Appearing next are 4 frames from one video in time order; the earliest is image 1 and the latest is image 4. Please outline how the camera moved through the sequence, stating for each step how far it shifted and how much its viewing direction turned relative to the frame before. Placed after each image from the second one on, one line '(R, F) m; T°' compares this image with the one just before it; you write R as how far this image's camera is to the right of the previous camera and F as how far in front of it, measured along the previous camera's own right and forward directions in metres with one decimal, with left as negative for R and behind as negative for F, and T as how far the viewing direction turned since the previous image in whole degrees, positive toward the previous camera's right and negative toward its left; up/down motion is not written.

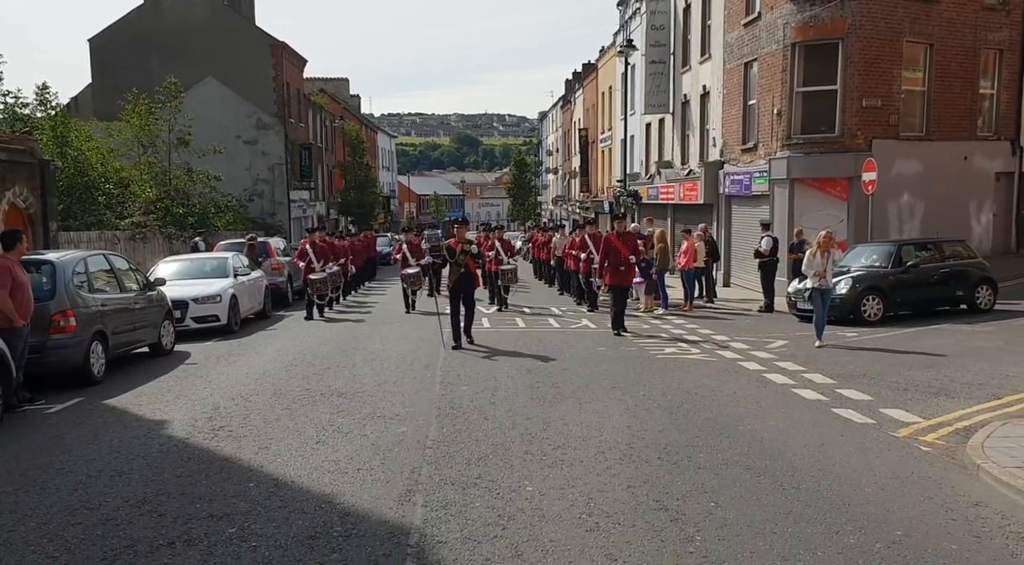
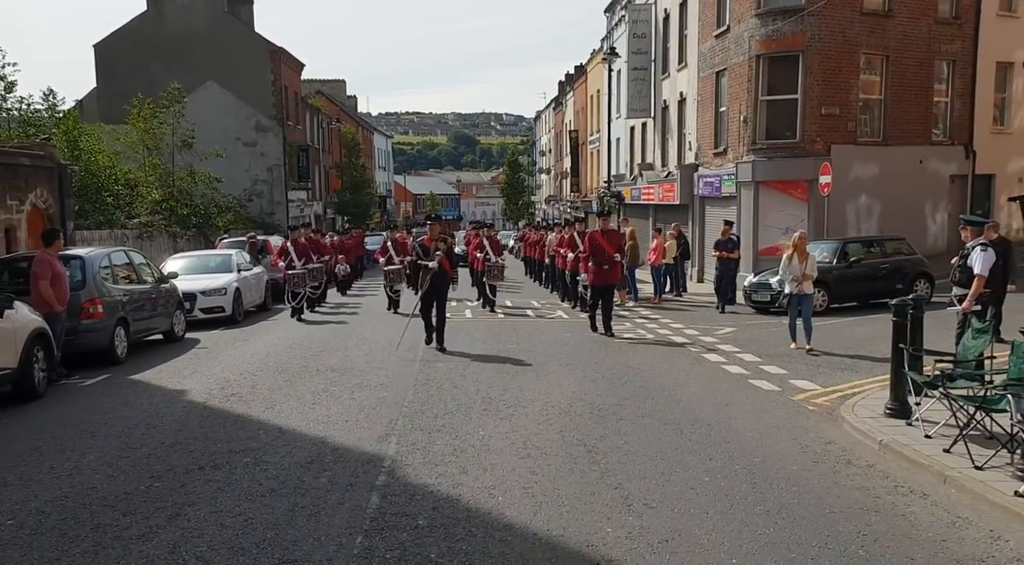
(+0.3, -1.4) m; 0°
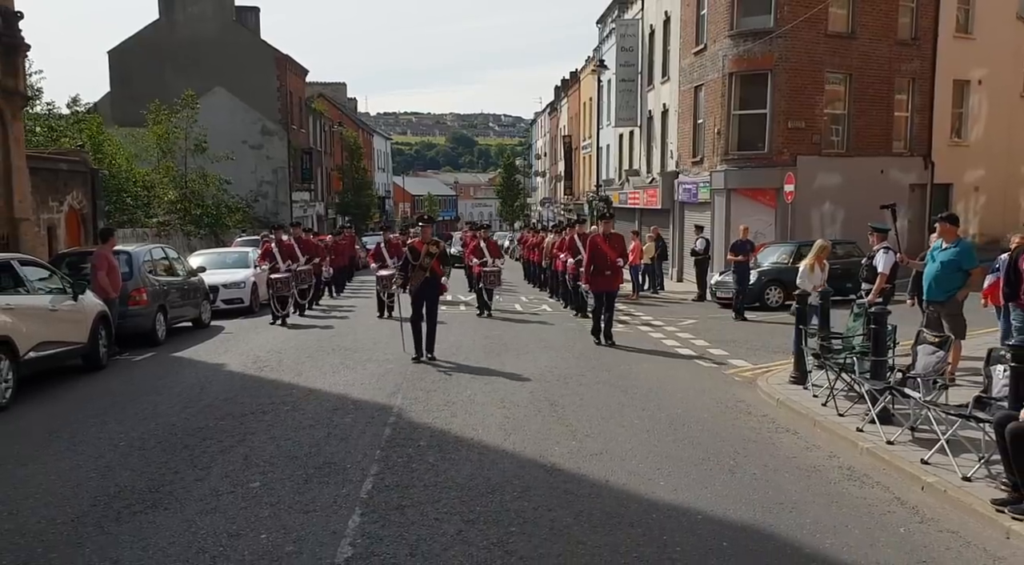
(+0.2, -1.8) m; 0°
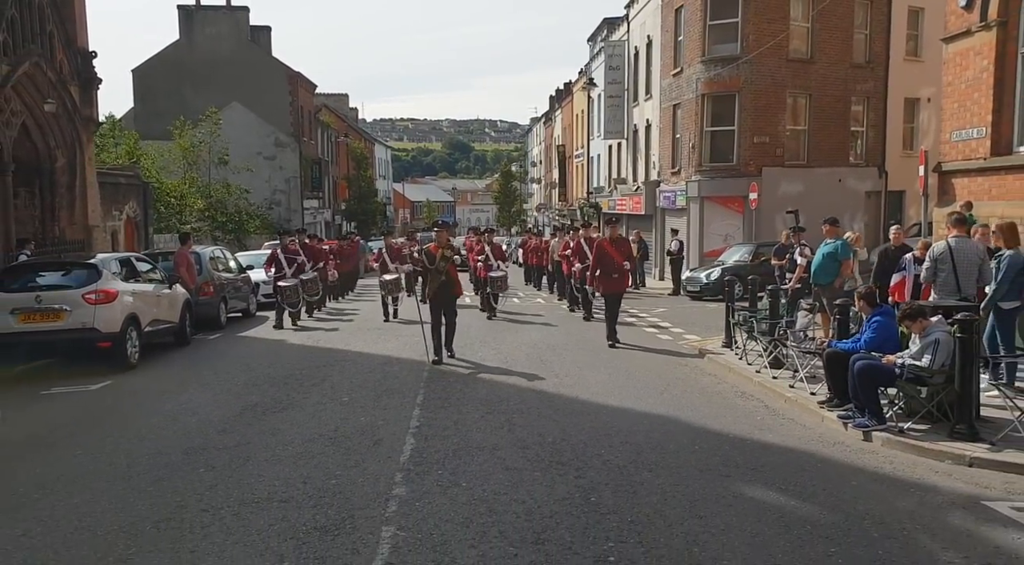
(0.0, -2.9) m; 0°
